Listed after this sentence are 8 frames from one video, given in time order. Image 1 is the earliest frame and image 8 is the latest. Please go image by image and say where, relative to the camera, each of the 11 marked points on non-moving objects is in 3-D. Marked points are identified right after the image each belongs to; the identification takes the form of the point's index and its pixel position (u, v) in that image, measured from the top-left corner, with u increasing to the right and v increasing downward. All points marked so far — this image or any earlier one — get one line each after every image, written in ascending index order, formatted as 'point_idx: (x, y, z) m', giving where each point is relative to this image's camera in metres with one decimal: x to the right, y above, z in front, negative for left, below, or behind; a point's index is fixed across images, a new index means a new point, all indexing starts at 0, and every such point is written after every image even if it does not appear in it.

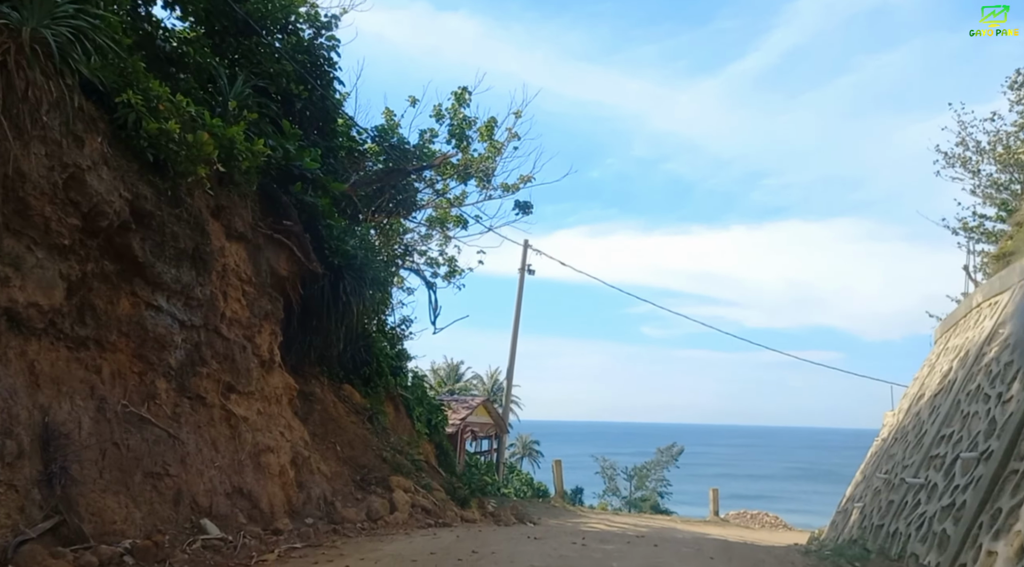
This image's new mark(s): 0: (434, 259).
0: (-1.8, +0.6, +19.5) m
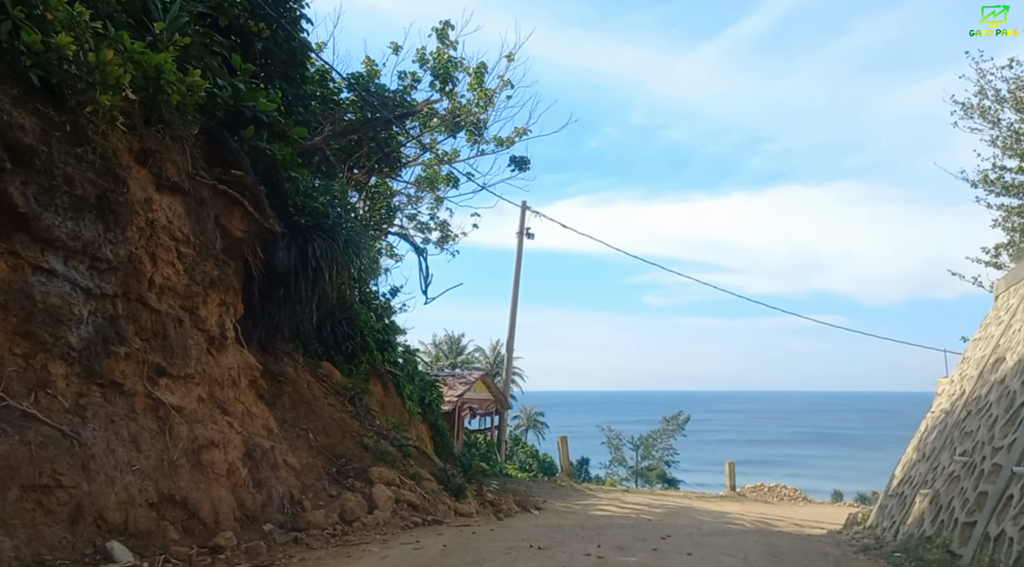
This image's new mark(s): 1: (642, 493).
0: (-1.9, +1.3, +18.0) m
1: (+3.1, -5.1, +19.9) m
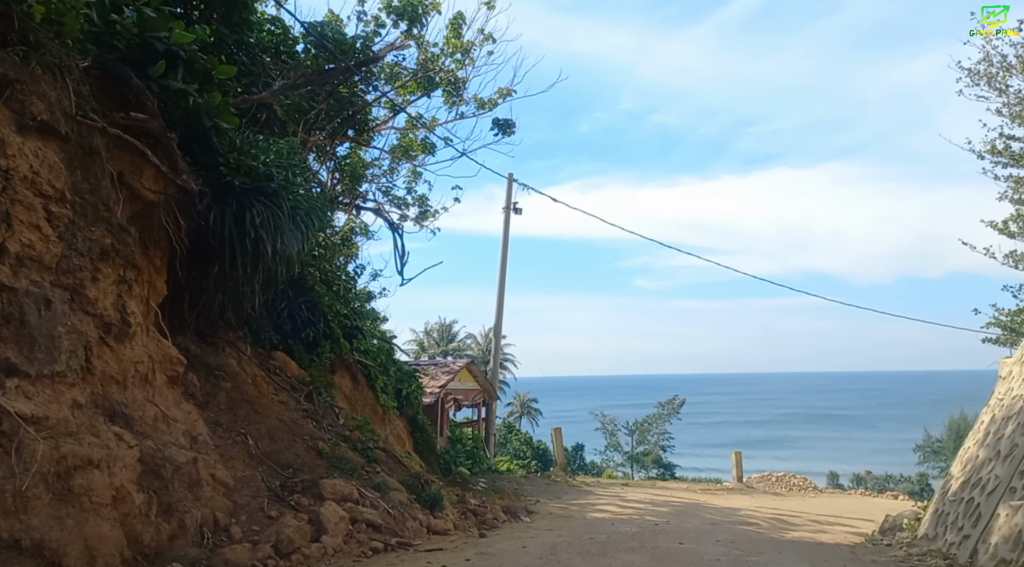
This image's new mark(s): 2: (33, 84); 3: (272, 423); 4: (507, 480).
0: (-2.2, +1.7, +16.3) m
1: (+2.9, -4.6, +18.4) m
2: (-3.2, +1.3, +5.5) m
3: (-2.4, -1.4, +8.2) m
4: (-0.1, -4.0, +16.4) m
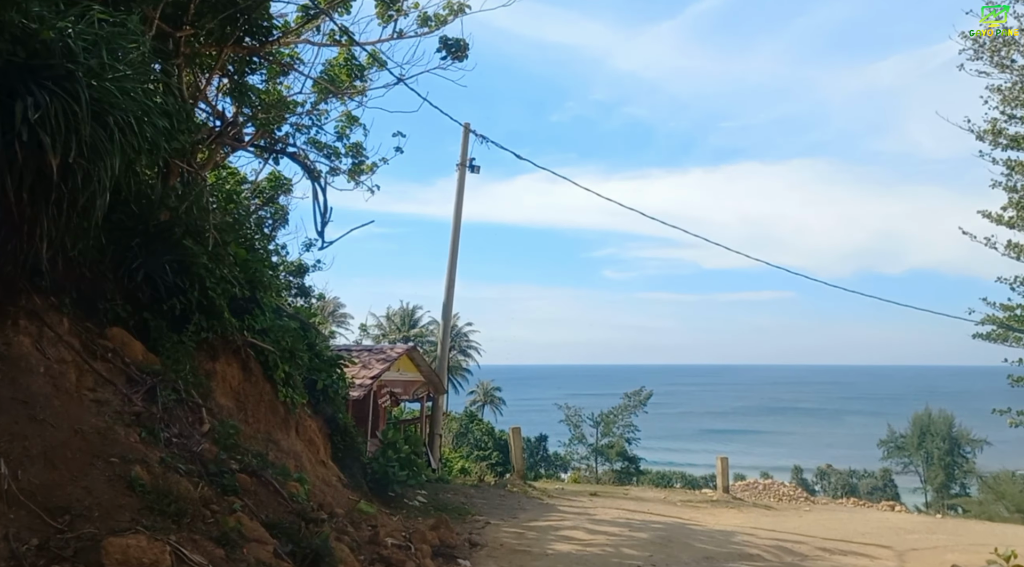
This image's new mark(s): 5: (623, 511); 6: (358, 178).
0: (-2.9, +2.2, +13.3) m
1: (+2.0, -4.1, +15.7) m
2: (-3.5, +1.7, +2.5) m
3: (-2.9, -1.0, +5.2) m
4: (-1.0, -3.5, +13.6) m
5: (+1.9, -3.9, +13.9) m
6: (-2.6, +1.8, +13.8) m
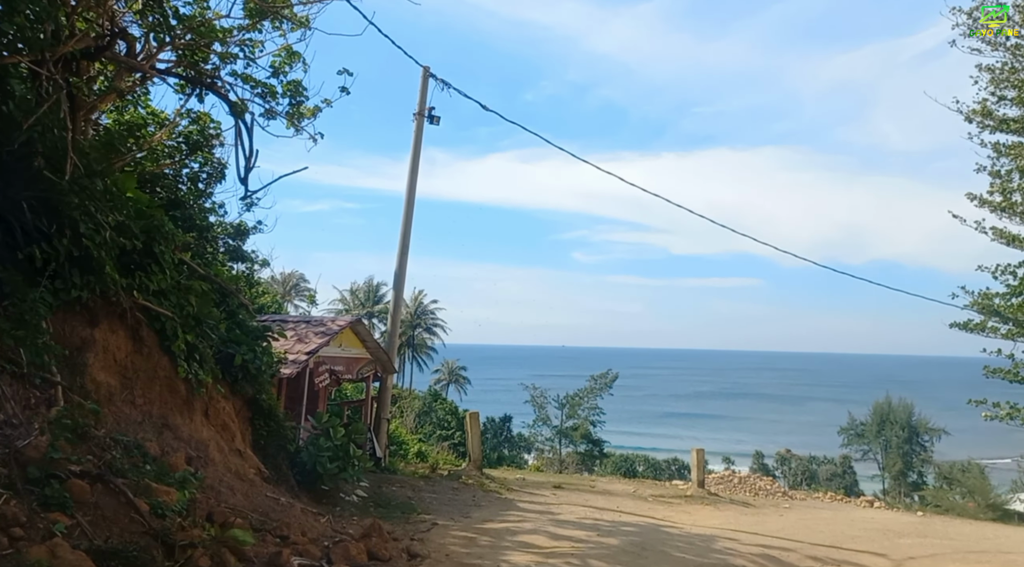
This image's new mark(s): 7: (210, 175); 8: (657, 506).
0: (-3.4, +2.8, +11.5) m
1: (+1.2, -3.6, +14.2) m
2: (-3.7, +2.0, +0.7) m
3: (-3.2, -0.6, +3.5) m
4: (-1.7, -3.0, +12.0) m
5: (+1.2, -3.4, +12.4) m
6: (-3.1, +2.4, +12.0) m
7: (-6.0, +2.2, +16.5) m
8: (+2.4, -3.8, +13.9) m
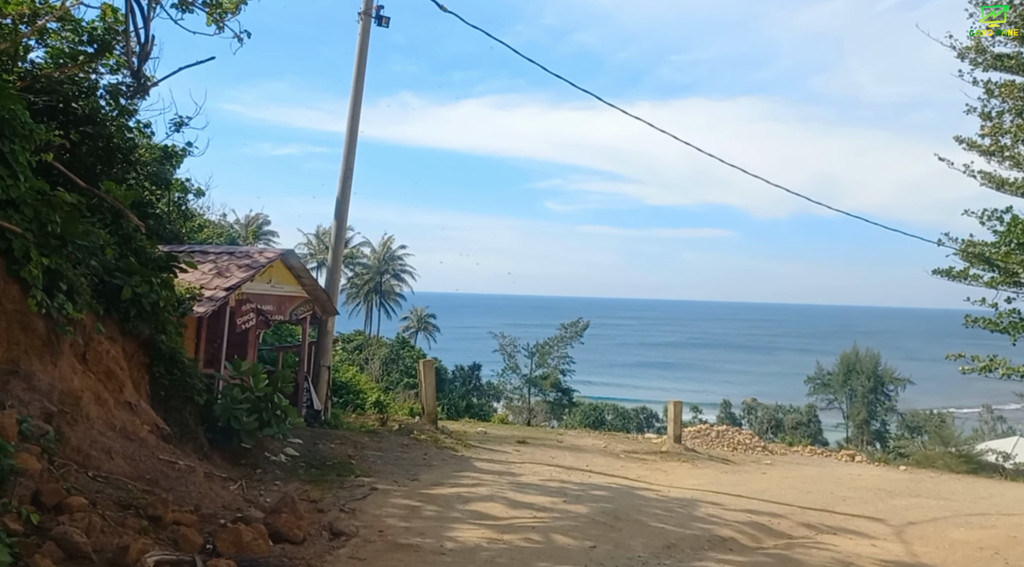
0: (-3.9, +3.7, +9.6) m
1: (+0.5, -2.6, +12.9) m
2: (-3.8, +2.3, -1.2) m
3: (-3.4, -0.2, +1.8) m
4: (-2.2, -2.0, +10.5) m
5: (+0.6, -2.5, +11.0) m
6: (-3.6, +3.3, +10.1) m
7: (-6.7, +3.4, +14.5) m
8: (+1.8, -2.8, +12.6) m
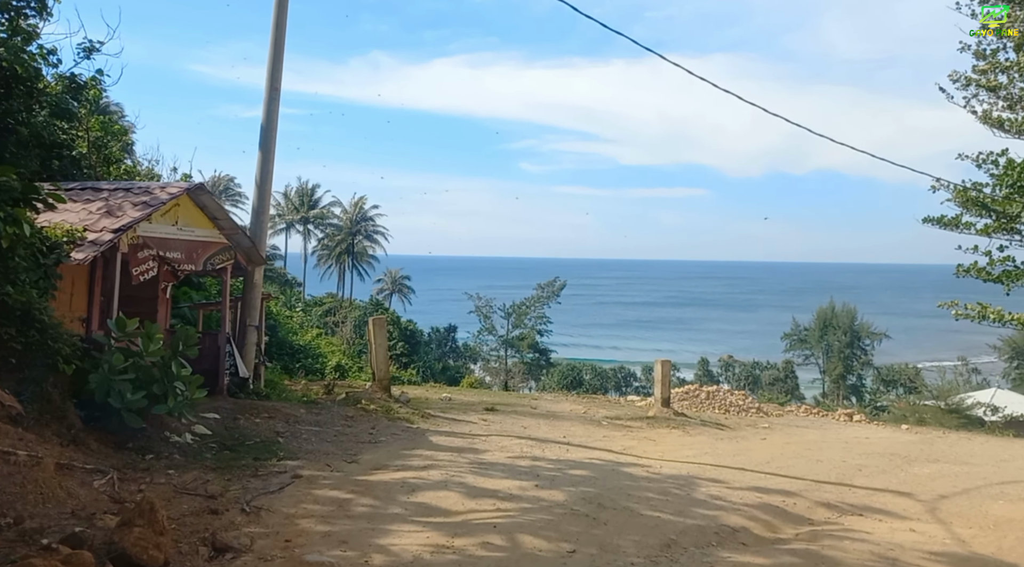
0: (-4.4, +4.2, +7.5) m
1: (+0.1, -1.8, +11.2) m
2: (-3.9, +2.3, -3.2) m
3: (-3.6, 0.0, -0.1) m
4: (-2.6, -1.4, +8.7) m
5: (+0.2, -1.8, +9.3) m
6: (-4.1, +3.9, +8.1) m
7: (-7.3, +4.1, +12.3) m
8: (+1.3, -2.0, +11.0) m
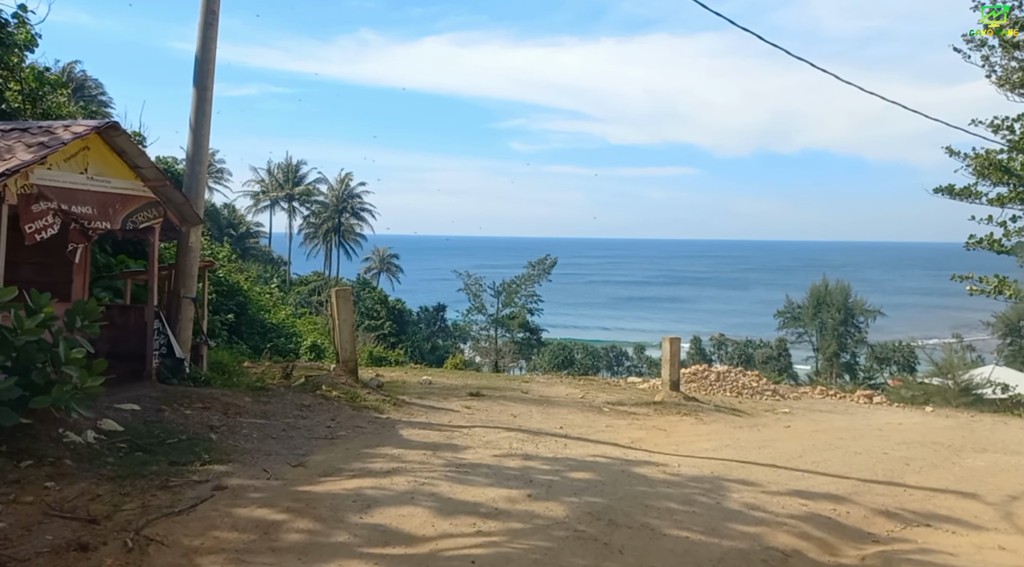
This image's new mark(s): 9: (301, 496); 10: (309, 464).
0: (-4.5, +4.5, +5.8) m
1: (-0.1, -1.4, +9.7) m
2: (-3.9, +2.4, -4.8) m
3: (-3.6, +0.1, -1.7) m
4: (-2.7, -1.1, +7.2) m
5: (+0.1, -1.4, +7.8) m
6: (-4.2, +4.2, +6.4) m
7: (-7.4, +4.5, +10.6) m
8: (+1.2, -1.6, +9.5) m
9: (-1.3, -1.3, +5.3) m
10: (-1.5, -1.3, +6.2) m
